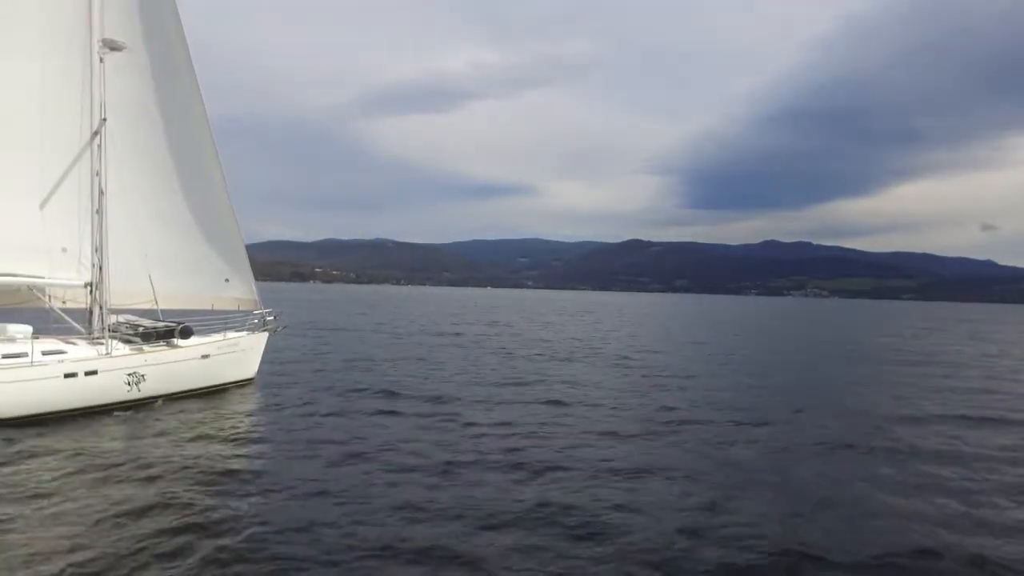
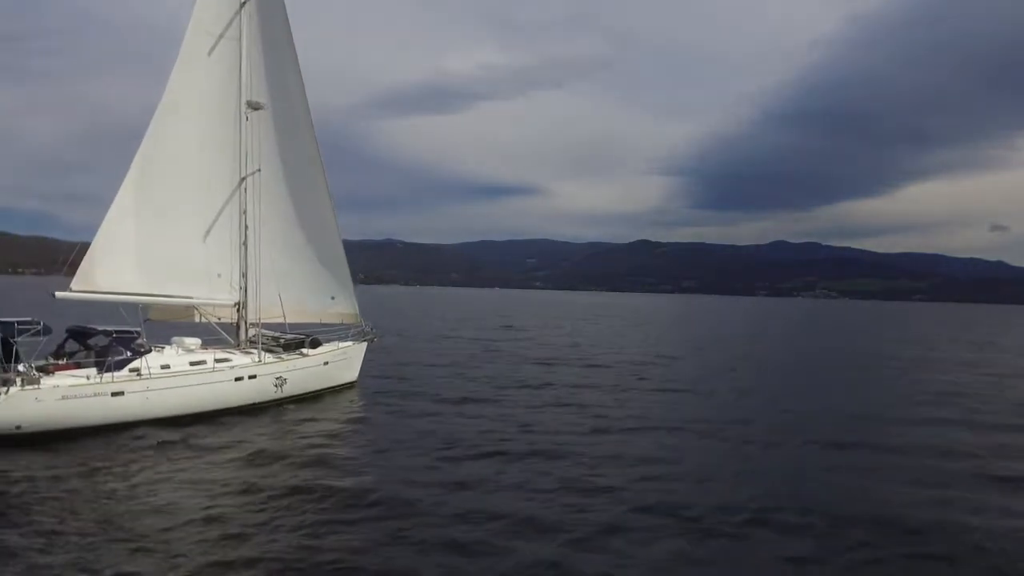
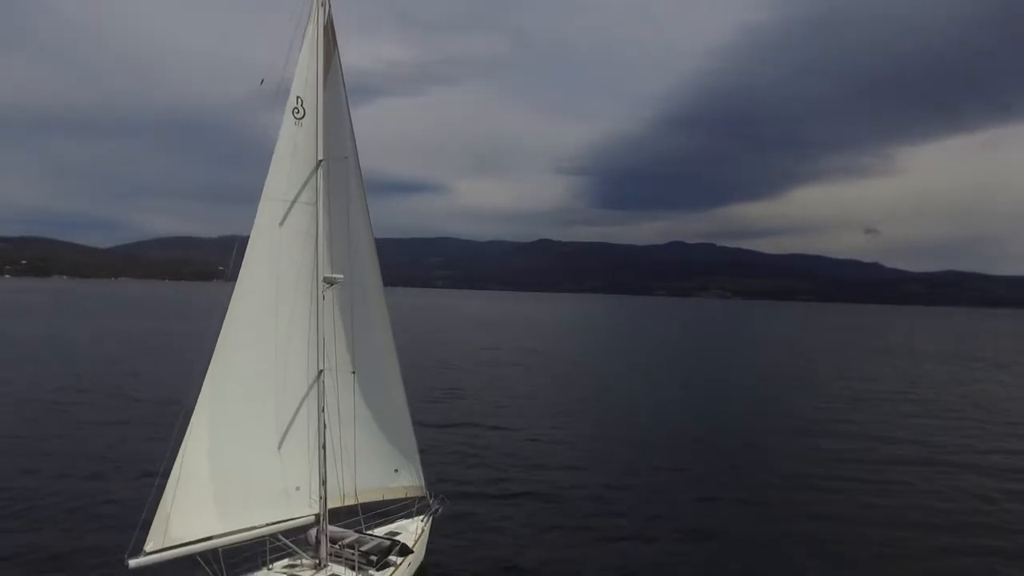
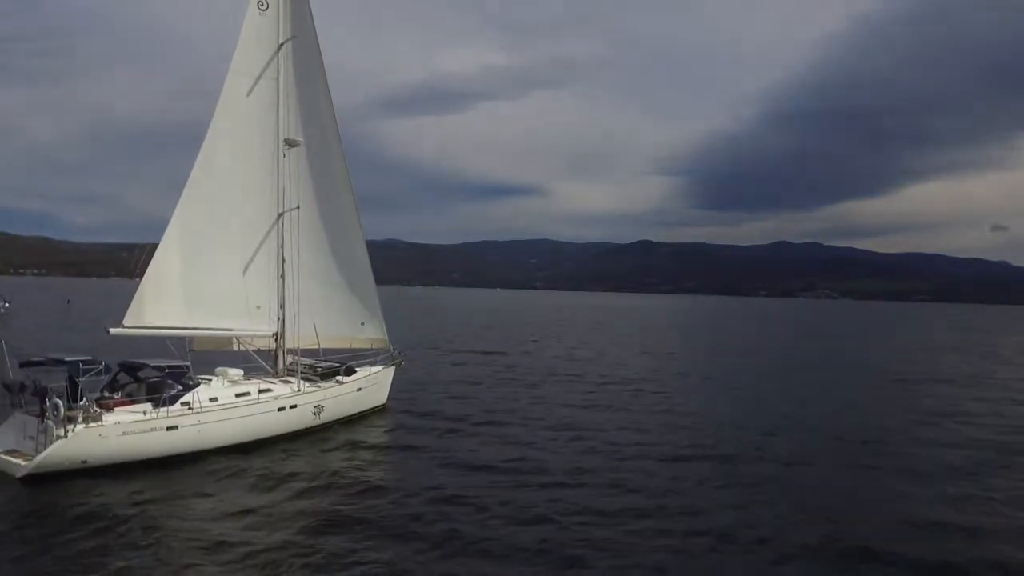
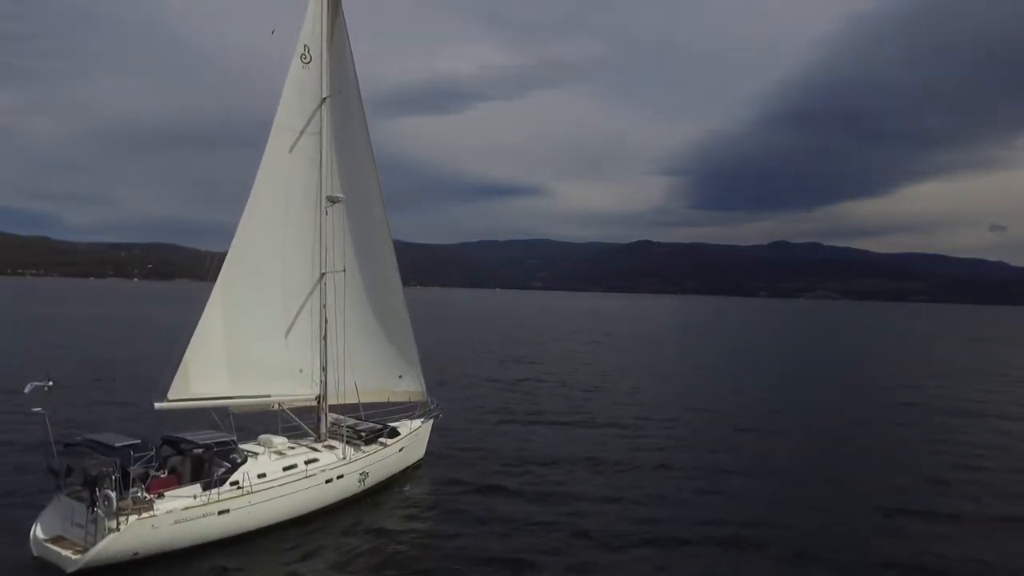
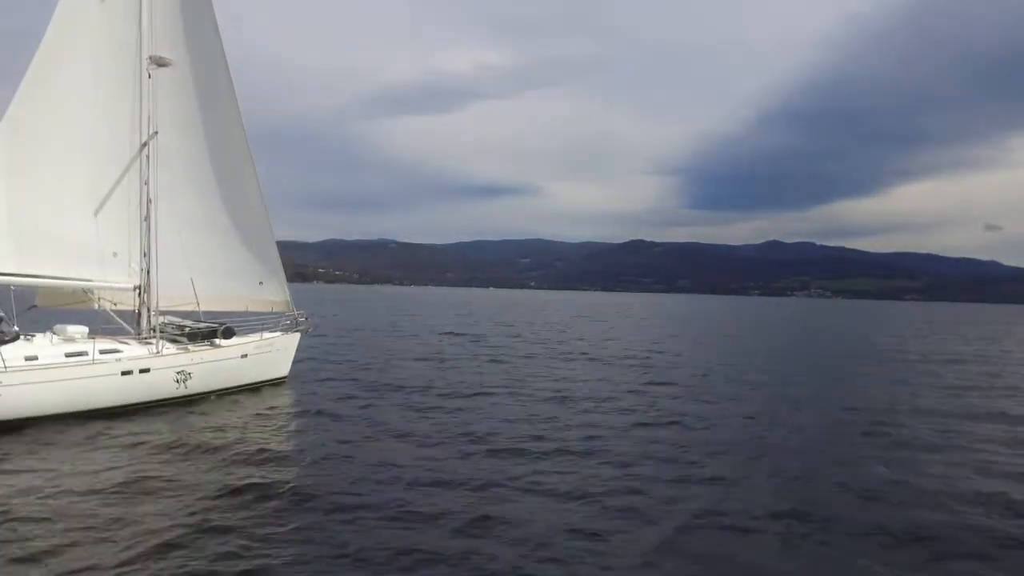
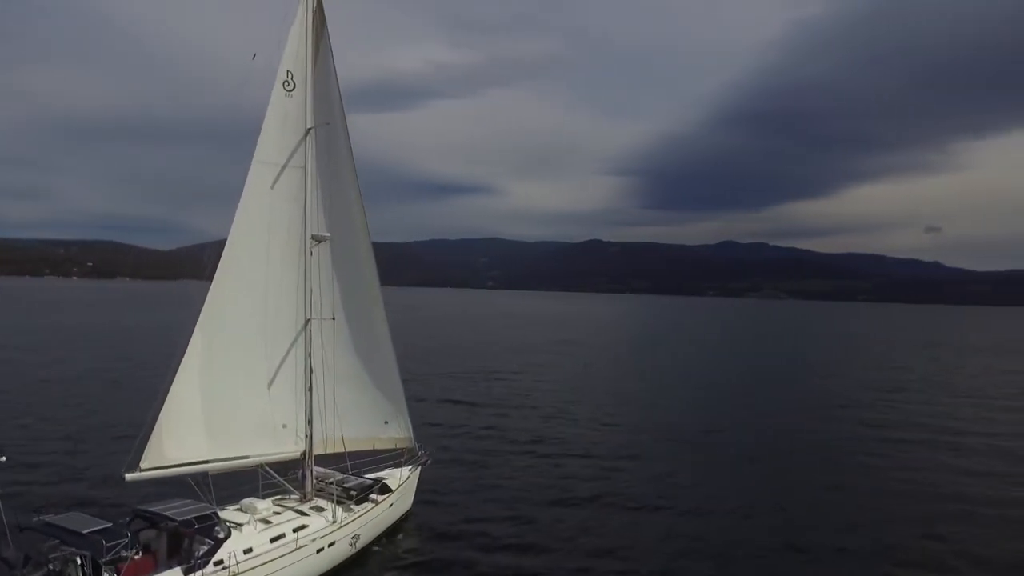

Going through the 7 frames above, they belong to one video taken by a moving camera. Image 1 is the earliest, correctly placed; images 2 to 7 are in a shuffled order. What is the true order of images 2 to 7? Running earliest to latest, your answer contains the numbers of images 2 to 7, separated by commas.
6, 2, 4, 5, 7, 3
